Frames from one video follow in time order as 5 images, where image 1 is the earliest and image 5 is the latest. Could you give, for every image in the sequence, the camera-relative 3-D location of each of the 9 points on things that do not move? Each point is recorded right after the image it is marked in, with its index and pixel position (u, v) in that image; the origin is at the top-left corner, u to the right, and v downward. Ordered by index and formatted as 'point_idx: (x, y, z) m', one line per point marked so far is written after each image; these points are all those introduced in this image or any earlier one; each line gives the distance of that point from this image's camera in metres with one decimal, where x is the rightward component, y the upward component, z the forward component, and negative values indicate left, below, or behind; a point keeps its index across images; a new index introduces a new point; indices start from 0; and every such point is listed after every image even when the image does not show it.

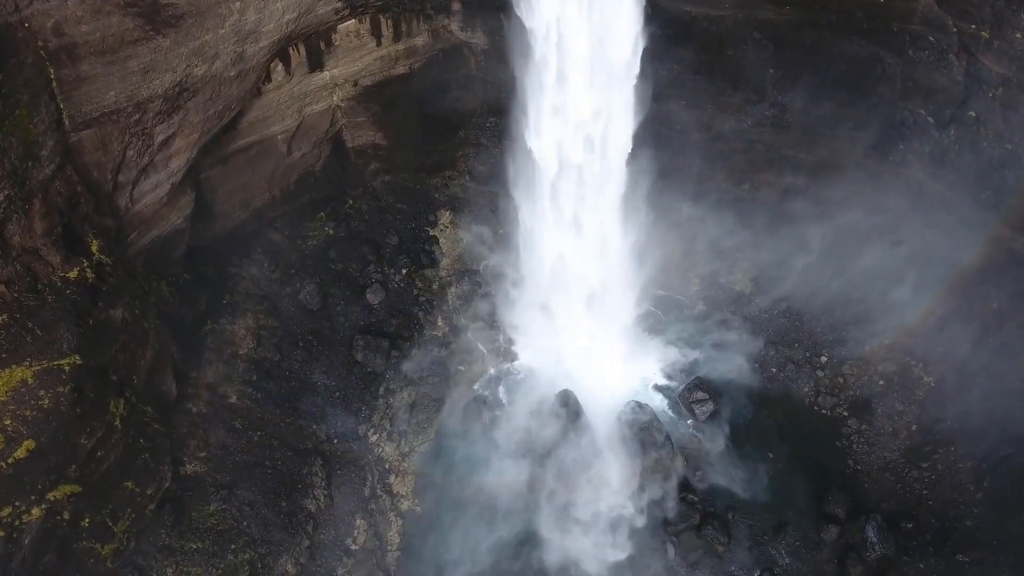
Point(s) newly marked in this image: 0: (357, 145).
0: (-4.9, +4.5, +18.9) m
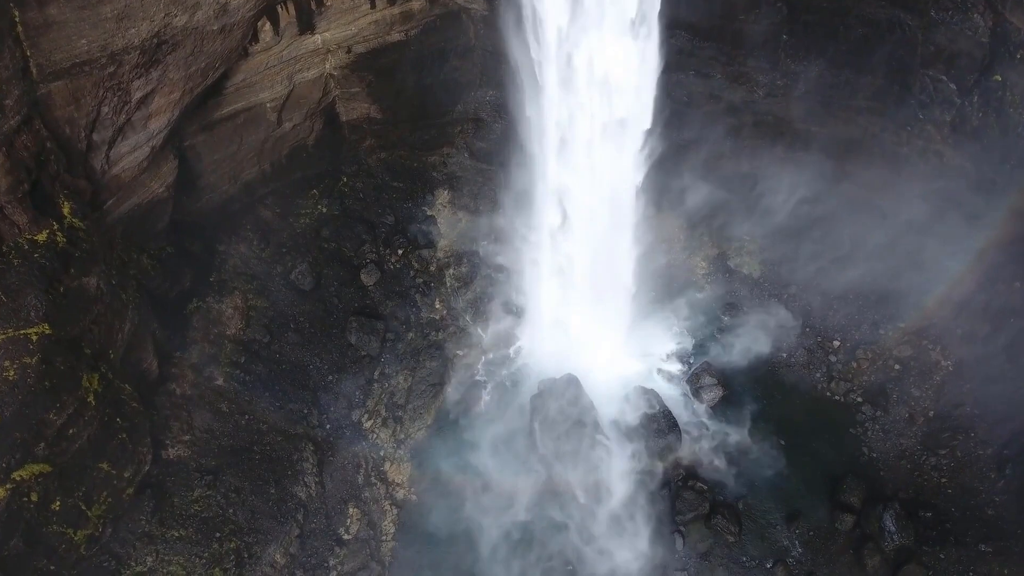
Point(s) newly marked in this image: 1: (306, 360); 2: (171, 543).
0: (-4.9, +5.1, +18.1) m
1: (-5.9, -2.1, +17.2) m
2: (-7.7, -5.8, +13.5) m
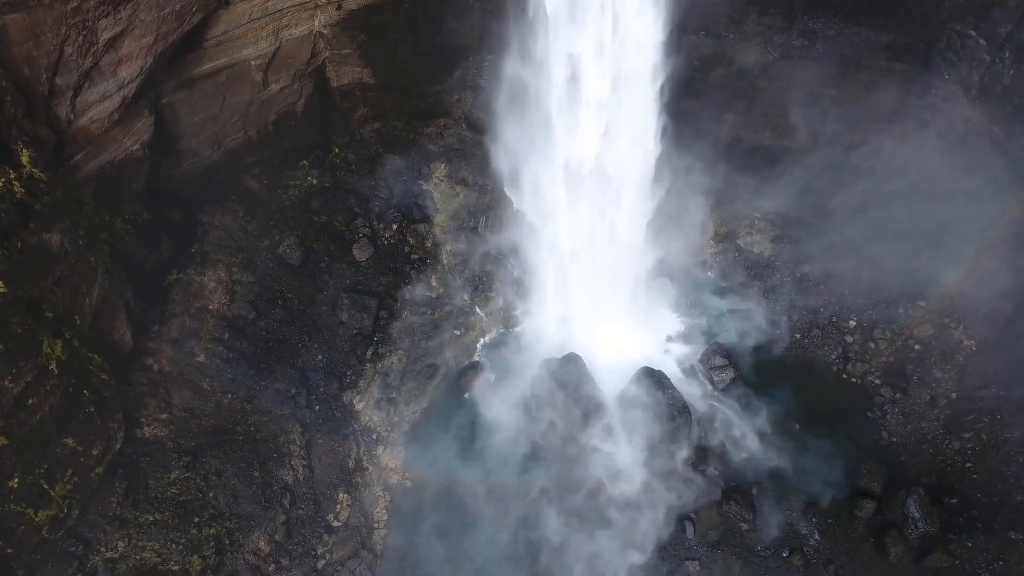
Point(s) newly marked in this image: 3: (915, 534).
0: (-4.8, +5.8, +17.2) m
1: (-5.9, -1.4, +16.3) m
2: (-7.7, -5.0, +12.5) m
3: (+10.1, -6.2, +15.0) m
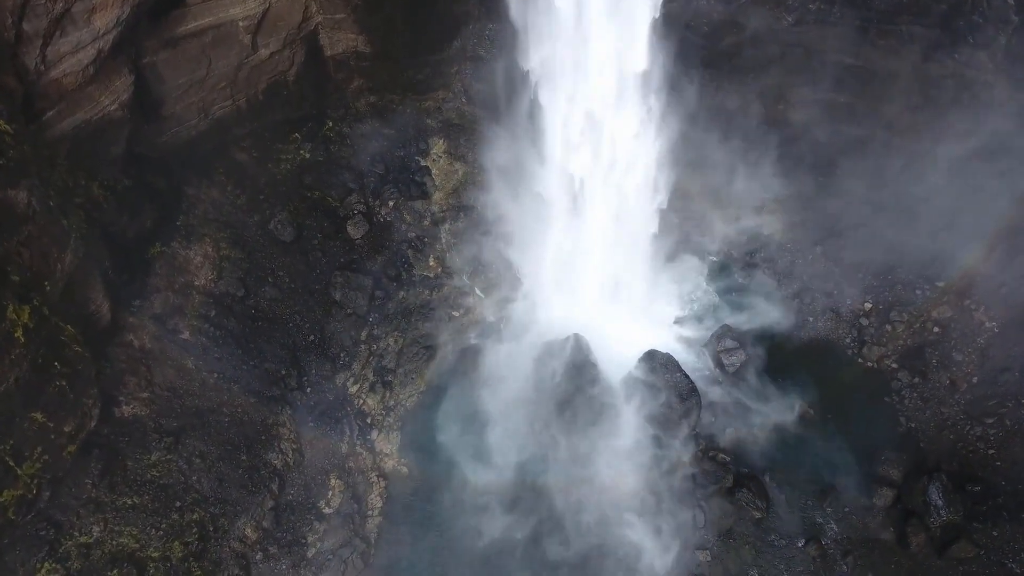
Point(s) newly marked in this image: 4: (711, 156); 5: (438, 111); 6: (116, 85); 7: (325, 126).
0: (-4.8, +6.5, +16.4) m
1: (-5.9, -0.8, +15.5) m
2: (-7.7, -4.4, +11.7) m
3: (+10.1, -5.6, +14.2) m
4: (+6.0, +4.0, +18.1) m
5: (-2.2, +5.2, +17.5) m
6: (-7.8, +4.0, +11.9) m
7: (-5.4, +4.7, +17.1) m
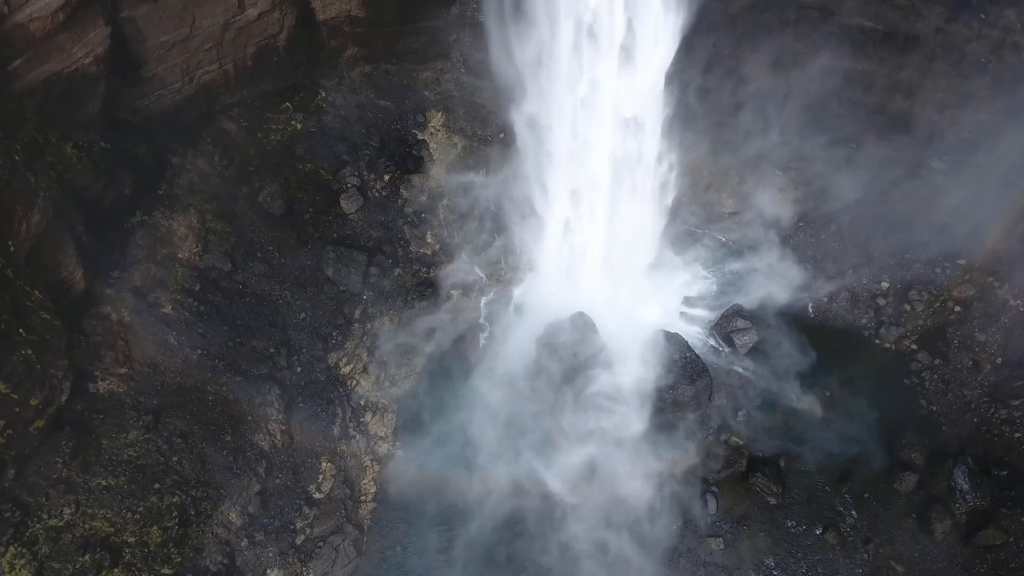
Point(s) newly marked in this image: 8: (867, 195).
0: (-4.8, +7.1, +15.6) m
1: (-5.8, -0.1, +14.7) m
2: (-7.6, -3.8, +11.0) m
3: (+10.2, -5.0, +13.4) m
4: (+6.0, +4.6, +17.3) m
5: (-2.1, +5.8, +16.8) m
6: (-7.8, +4.6, +11.1) m
7: (-5.3, +5.3, +16.3) m
8: (+10.1, +2.8, +16.7) m
